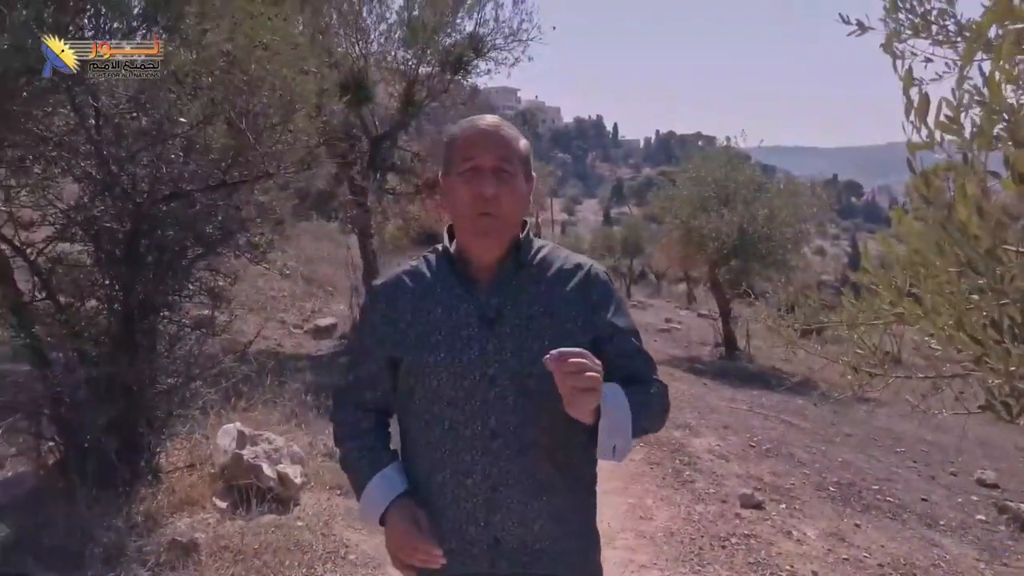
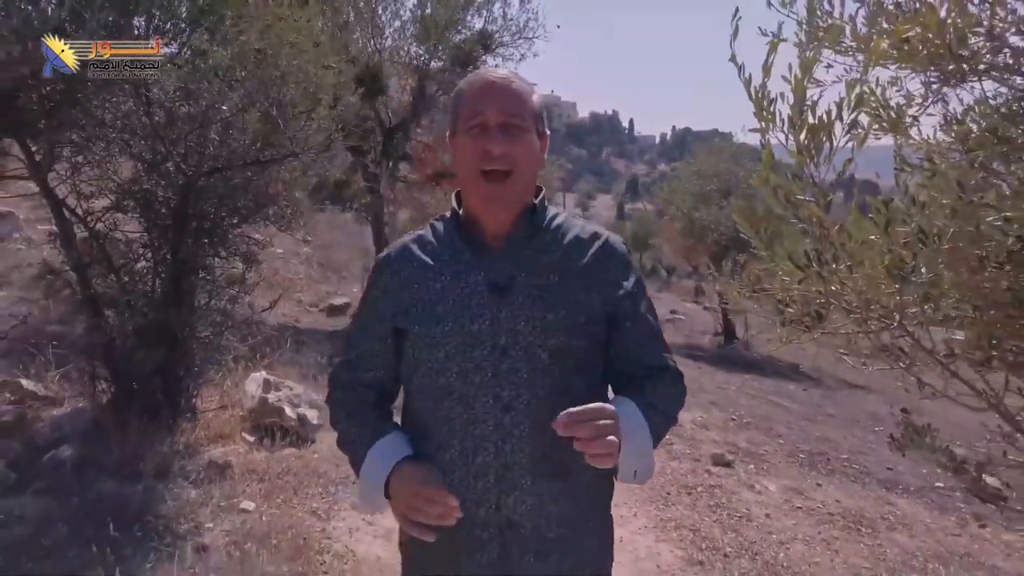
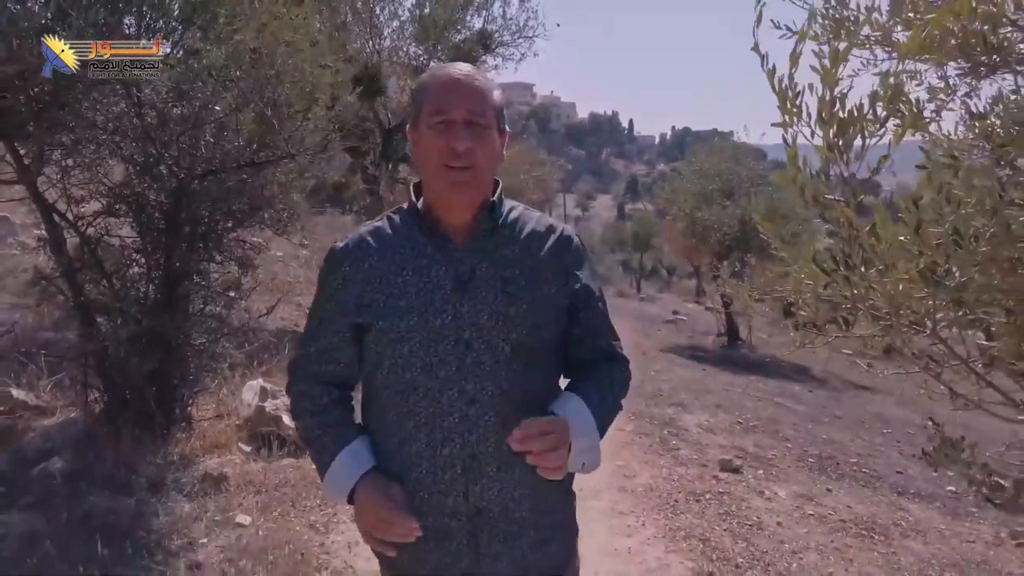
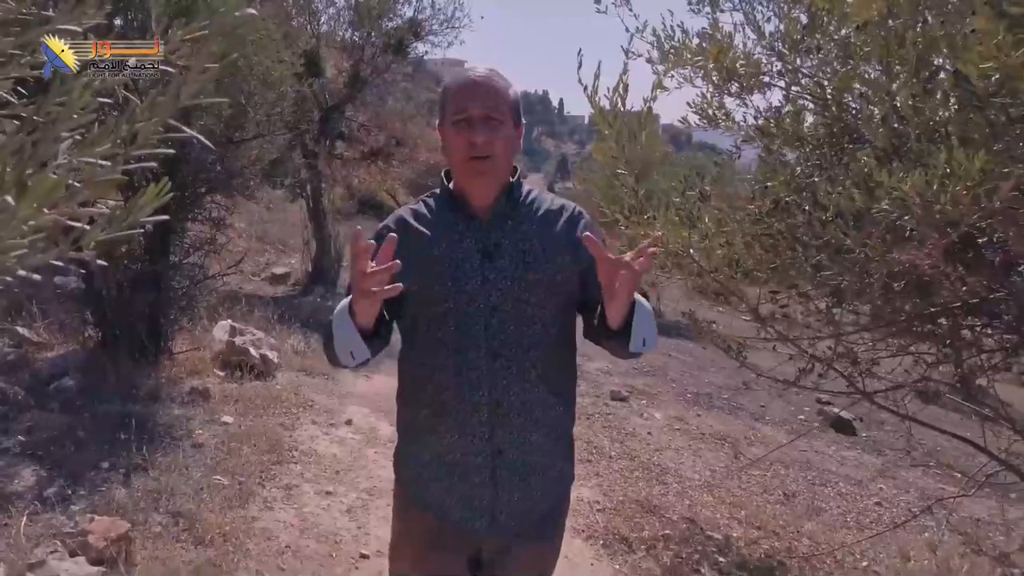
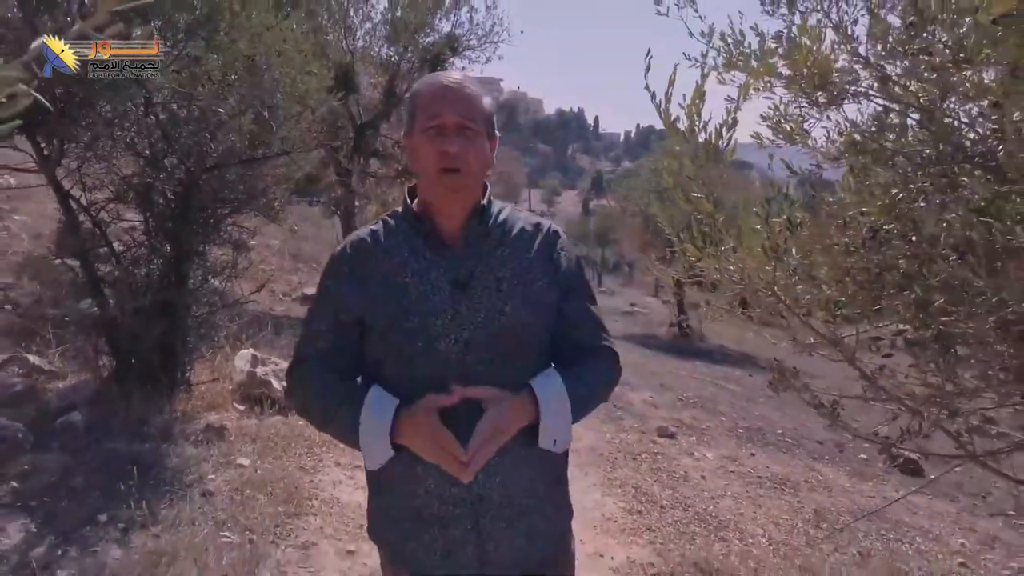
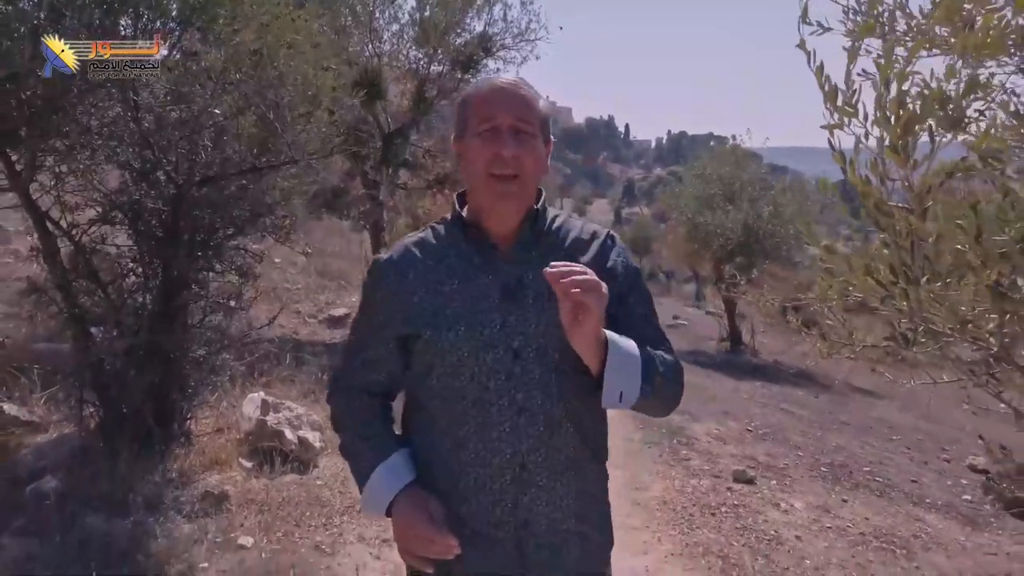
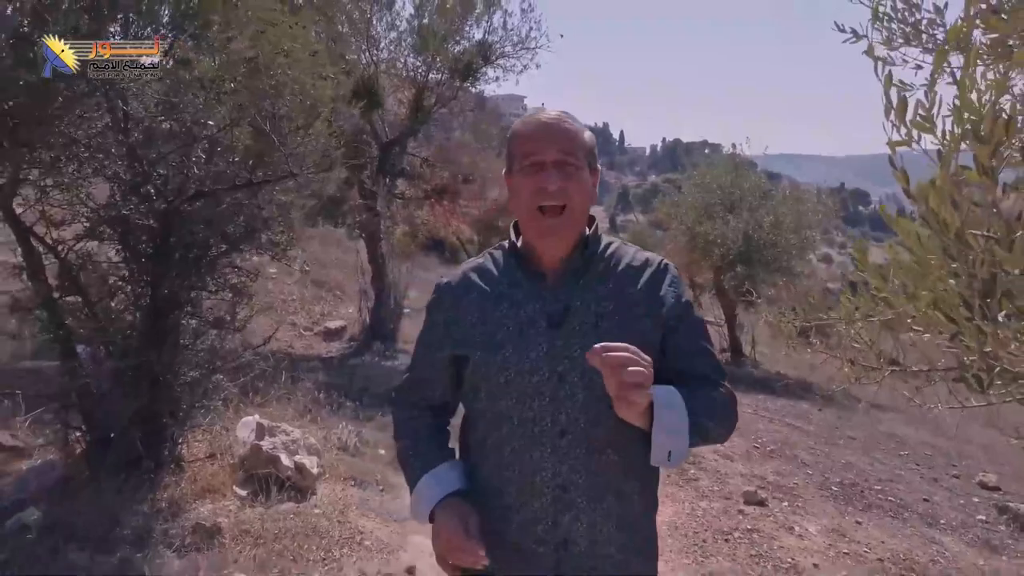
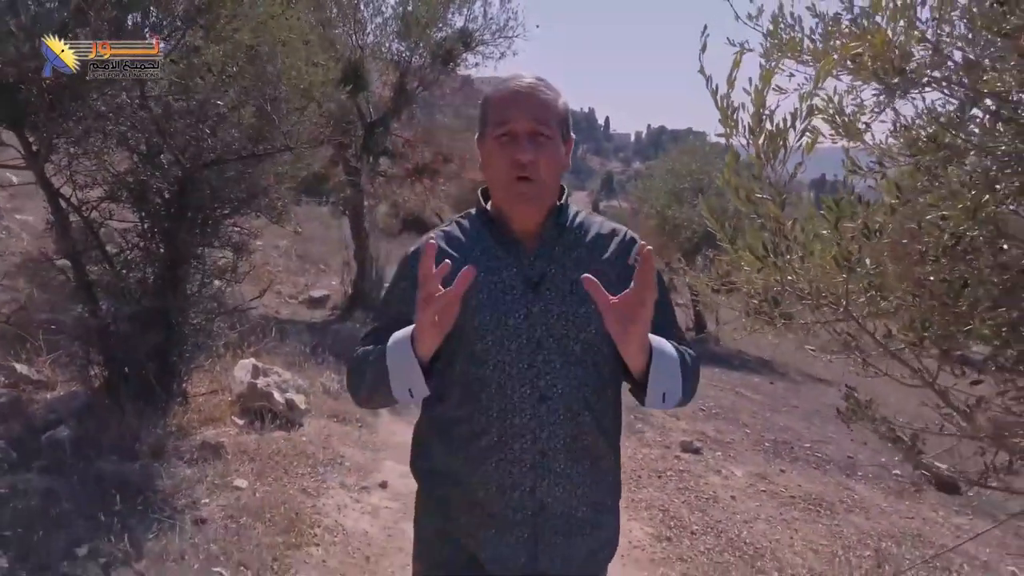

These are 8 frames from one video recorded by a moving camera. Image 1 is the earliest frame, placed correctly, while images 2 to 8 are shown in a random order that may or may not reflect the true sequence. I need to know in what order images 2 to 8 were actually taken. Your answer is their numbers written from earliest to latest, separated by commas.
7, 6, 3, 2, 8, 5, 4
